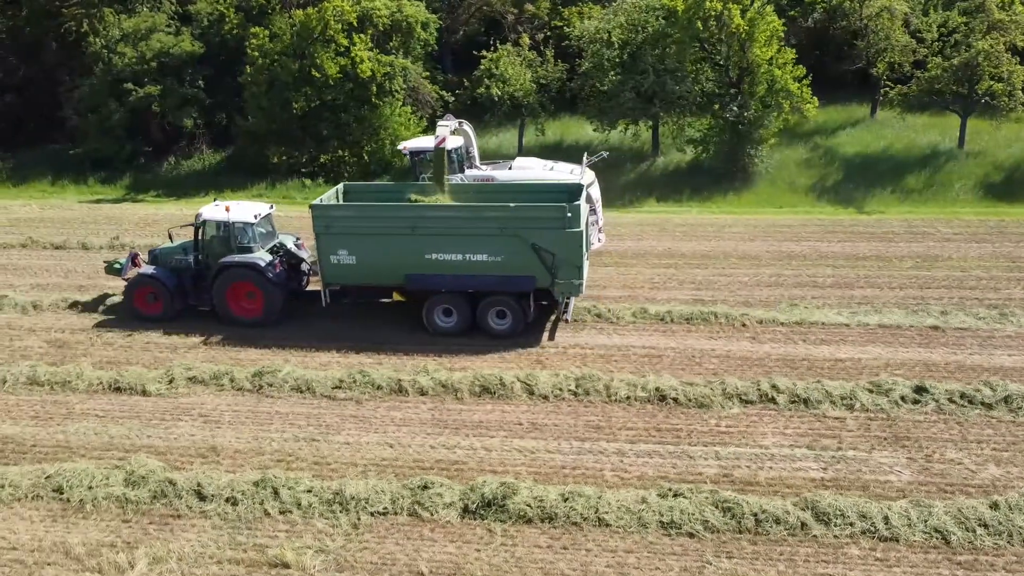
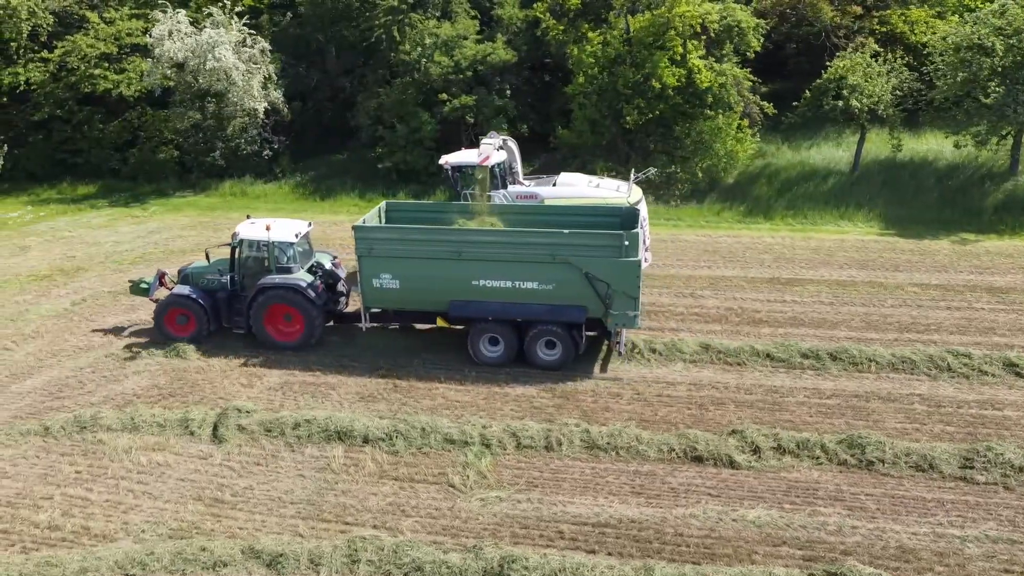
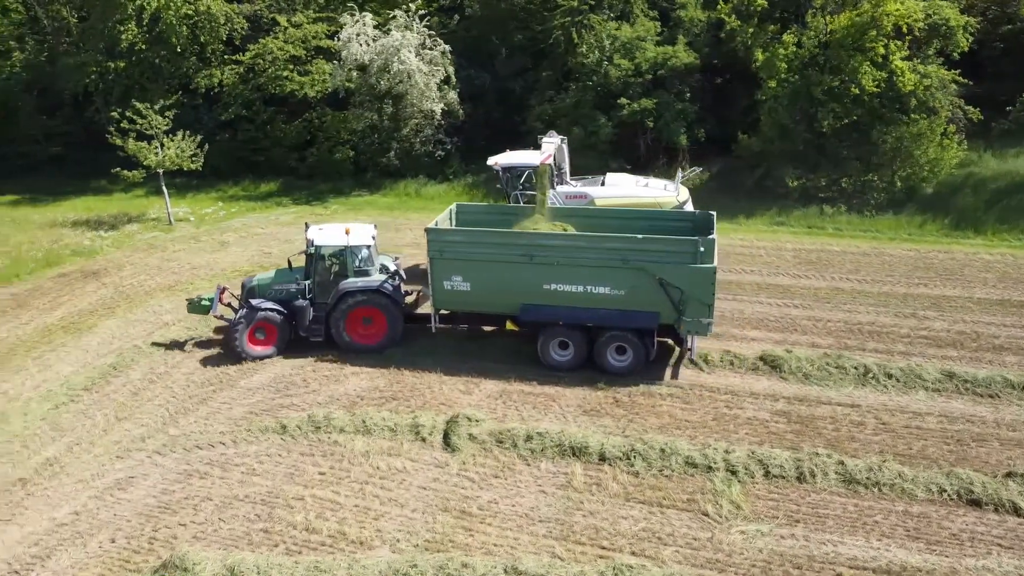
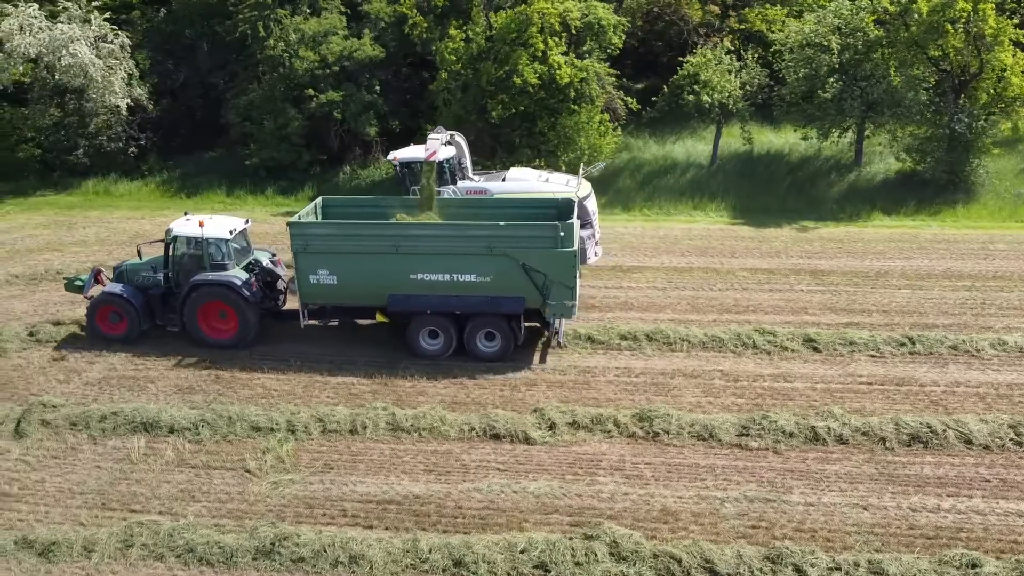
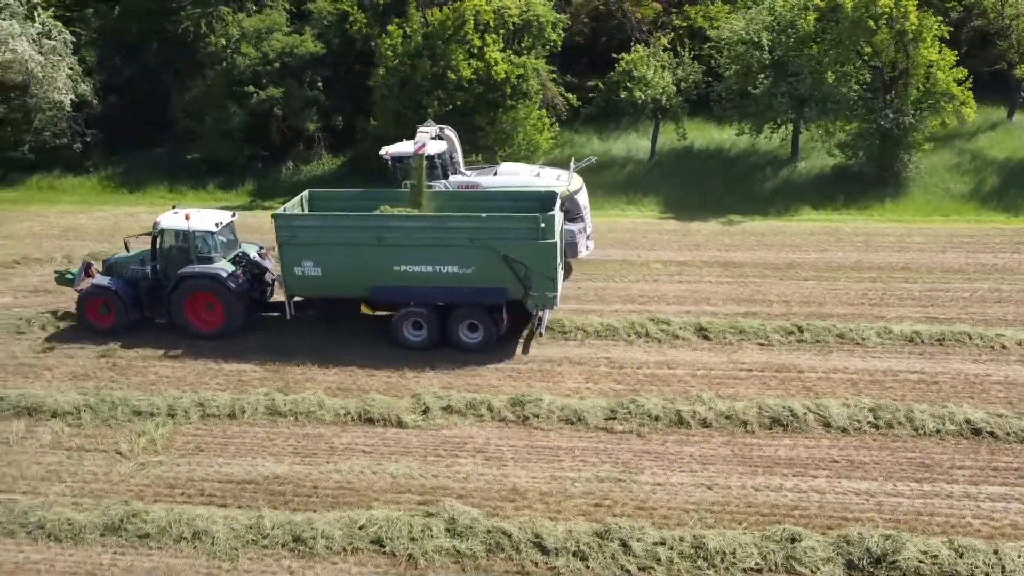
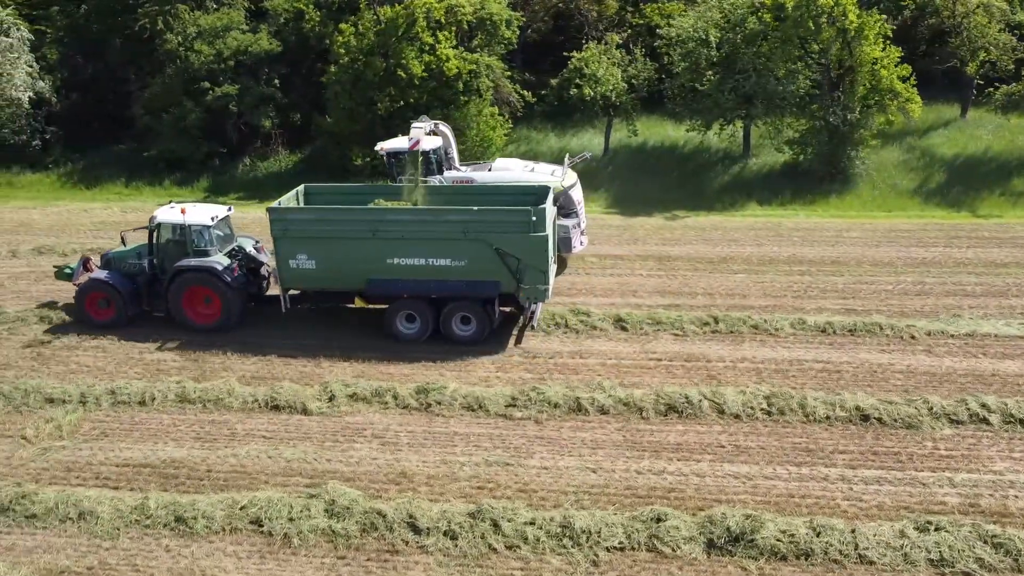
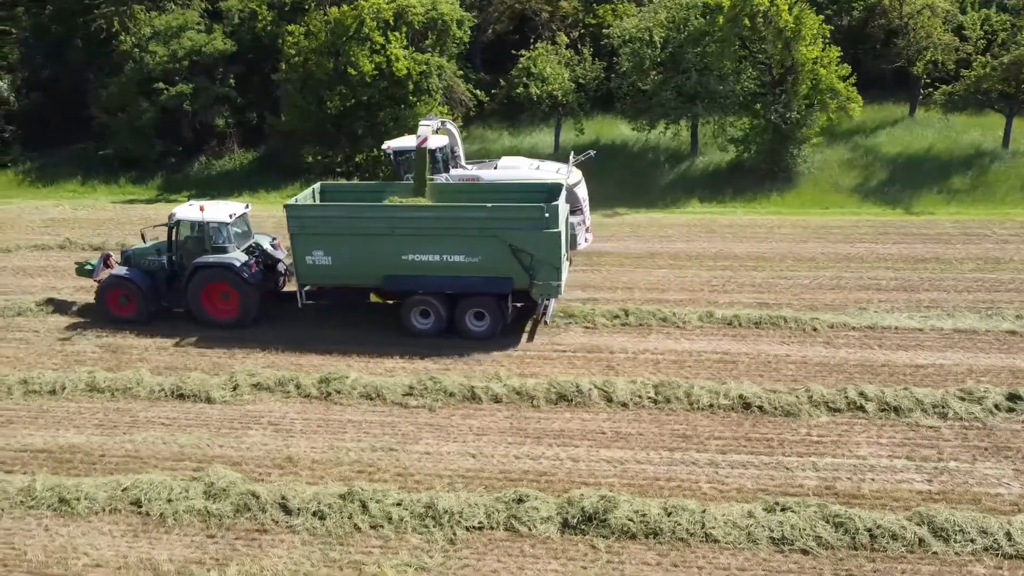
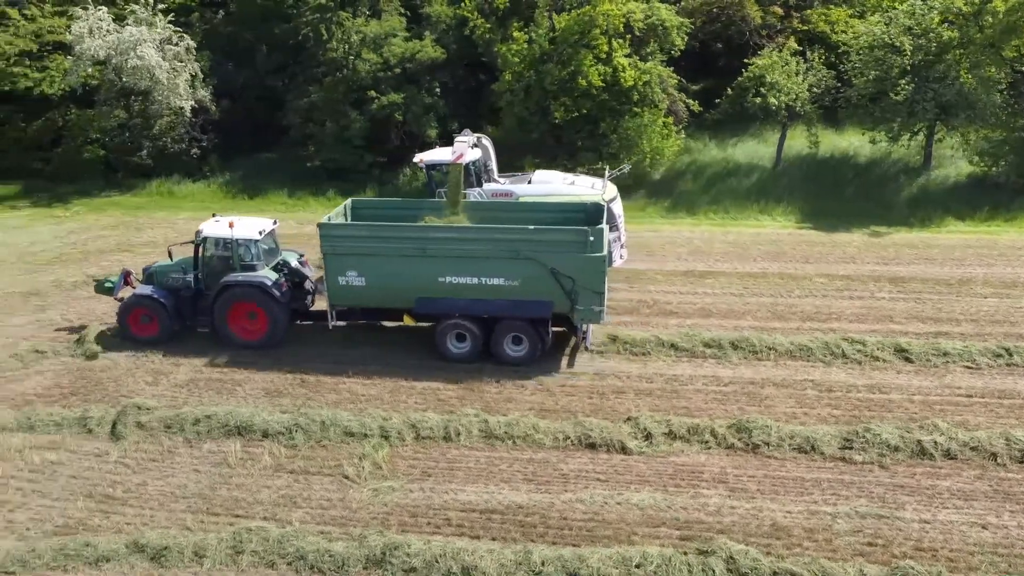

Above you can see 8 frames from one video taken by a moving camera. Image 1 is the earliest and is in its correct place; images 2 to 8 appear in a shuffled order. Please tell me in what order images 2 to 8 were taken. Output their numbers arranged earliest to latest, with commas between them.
7, 6, 5, 4, 8, 2, 3
